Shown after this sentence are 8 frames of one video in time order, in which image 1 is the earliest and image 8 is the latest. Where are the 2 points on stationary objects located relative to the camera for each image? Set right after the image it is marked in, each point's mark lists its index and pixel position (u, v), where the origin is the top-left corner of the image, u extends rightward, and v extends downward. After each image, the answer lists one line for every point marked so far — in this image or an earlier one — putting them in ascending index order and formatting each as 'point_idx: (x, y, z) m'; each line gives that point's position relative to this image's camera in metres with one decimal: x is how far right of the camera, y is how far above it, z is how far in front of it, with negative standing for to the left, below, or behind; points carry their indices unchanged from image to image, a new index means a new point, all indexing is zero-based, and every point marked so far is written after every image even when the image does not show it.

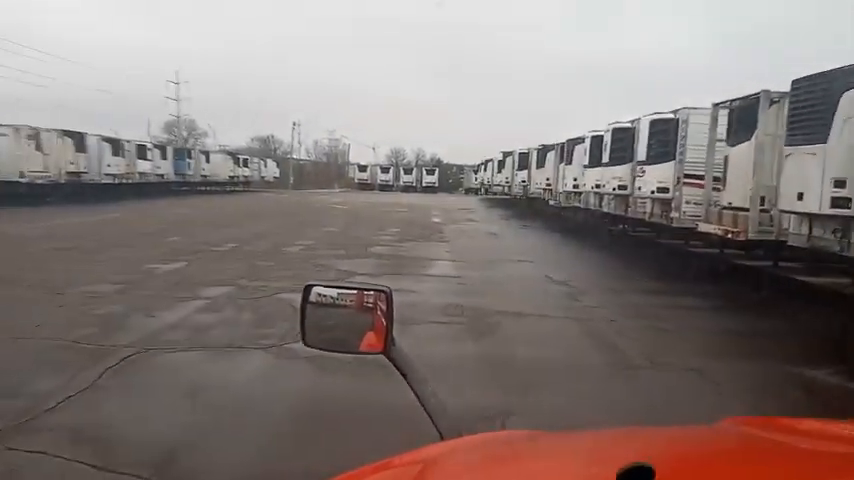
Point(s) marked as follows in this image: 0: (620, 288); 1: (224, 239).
0: (+3.6, -0.9, +13.0) m
1: (-5.5, +0.1, +18.4) m
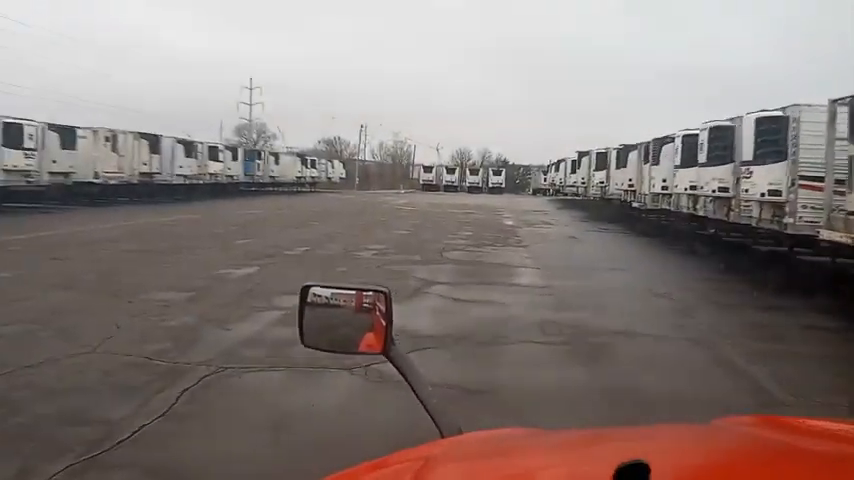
0: (+5.1, -1.1, +11.6) m
1: (-3.5, 0.0, +17.9) m
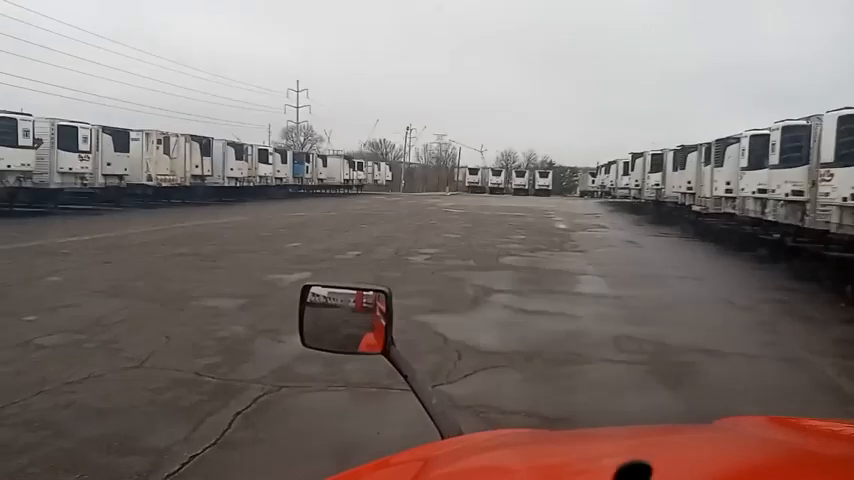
0: (+6.0, -1.2, +10.6) m
1: (-2.1, -0.1, +17.4) m
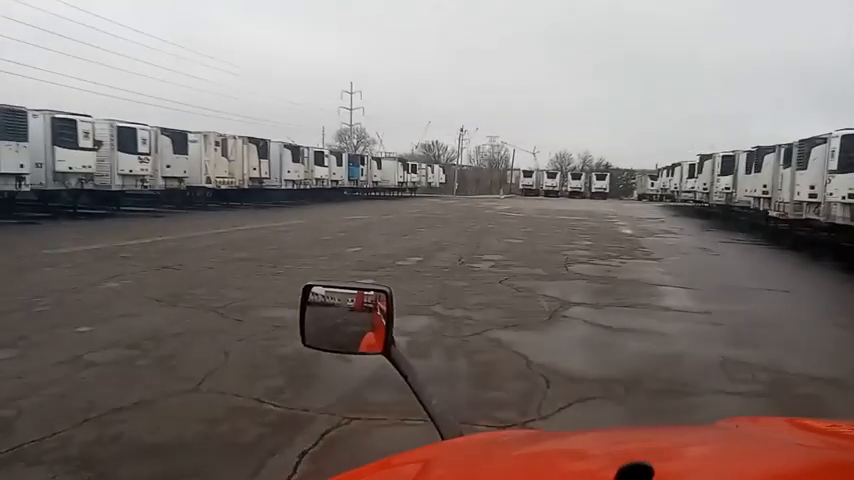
0: (+7.0, -1.3, +9.3) m
1: (-0.6, -0.2, +16.7) m
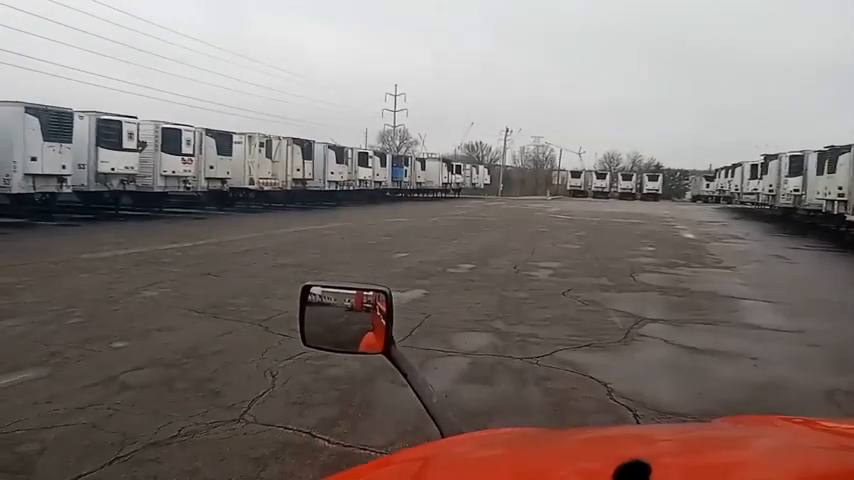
0: (+7.8, -1.5, +8.2) m
1: (+0.6, -0.3, +16.0) m
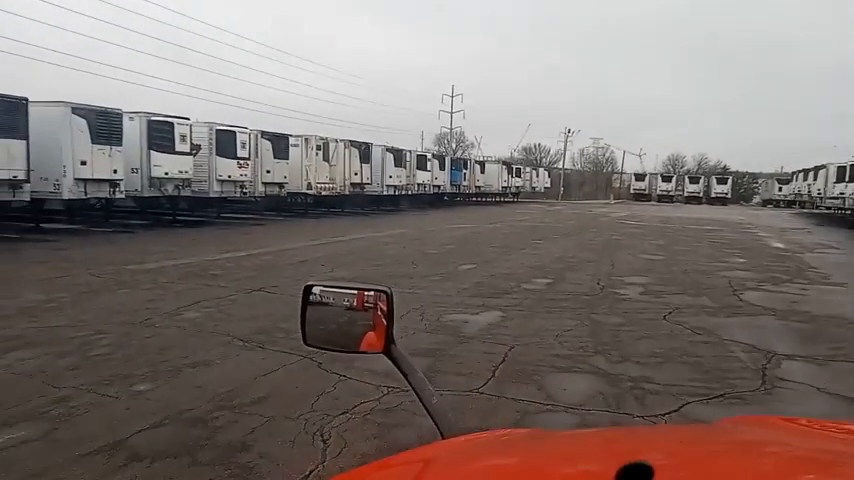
0: (+8.6, -1.7, +6.0) m
1: (+2.1, -0.6, +14.4) m
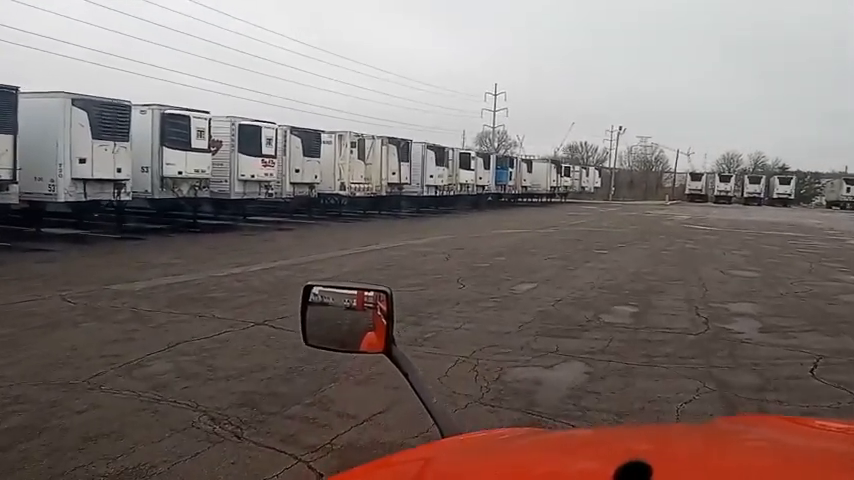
0: (+8.9, -2.0, +3.1) m
1: (+2.9, -0.8, +11.8) m
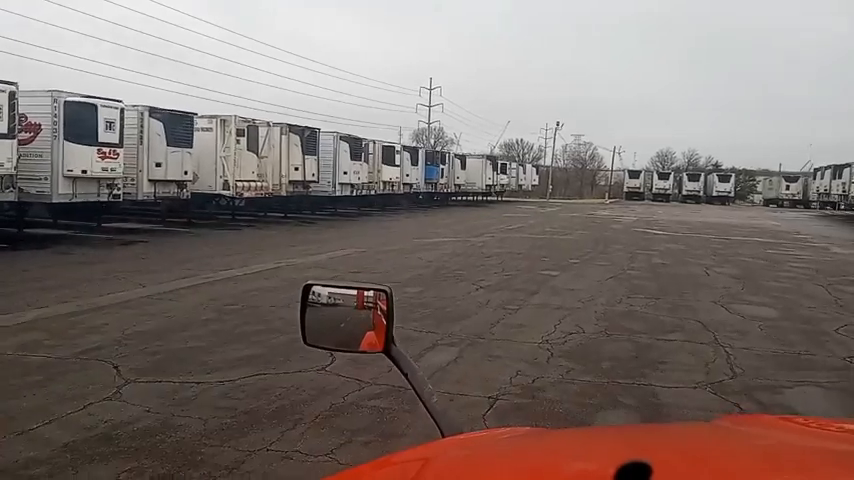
0: (+8.1, -2.4, -1.1) m
1: (+1.3, -1.2, +7.1) m
